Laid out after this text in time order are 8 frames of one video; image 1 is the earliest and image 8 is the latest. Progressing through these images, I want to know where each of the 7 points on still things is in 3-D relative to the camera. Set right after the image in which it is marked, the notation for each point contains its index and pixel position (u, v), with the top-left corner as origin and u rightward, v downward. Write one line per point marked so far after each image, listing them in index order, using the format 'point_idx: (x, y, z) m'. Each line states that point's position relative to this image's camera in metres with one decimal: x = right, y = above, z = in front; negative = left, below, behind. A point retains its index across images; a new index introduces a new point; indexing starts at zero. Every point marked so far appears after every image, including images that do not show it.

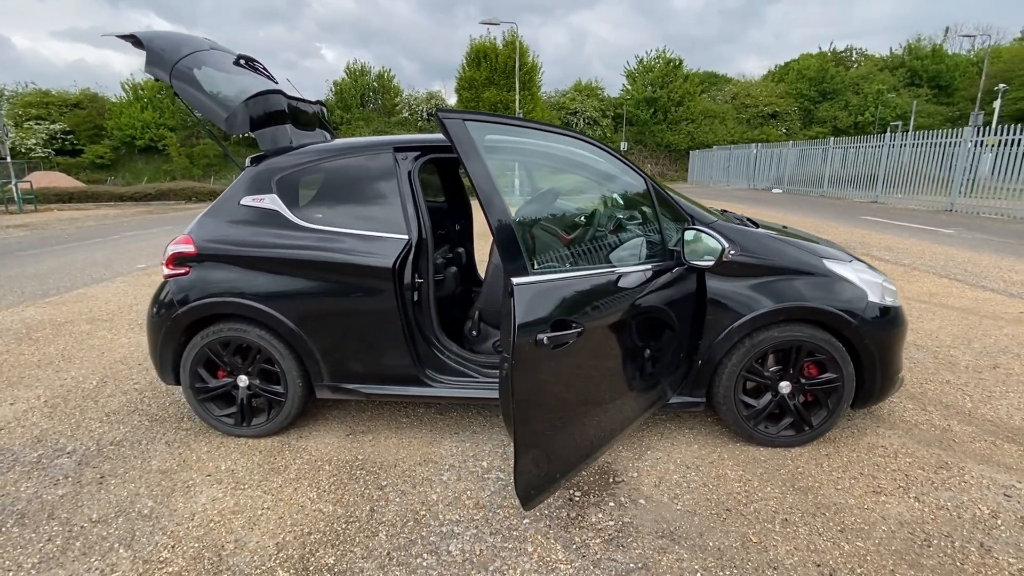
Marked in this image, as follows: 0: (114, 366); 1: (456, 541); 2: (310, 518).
0: (-2.7, -0.5, +3.7) m
1: (-0.2, -0.9, +2.0) m
2: (-0.8, -0.9, +2.1) m
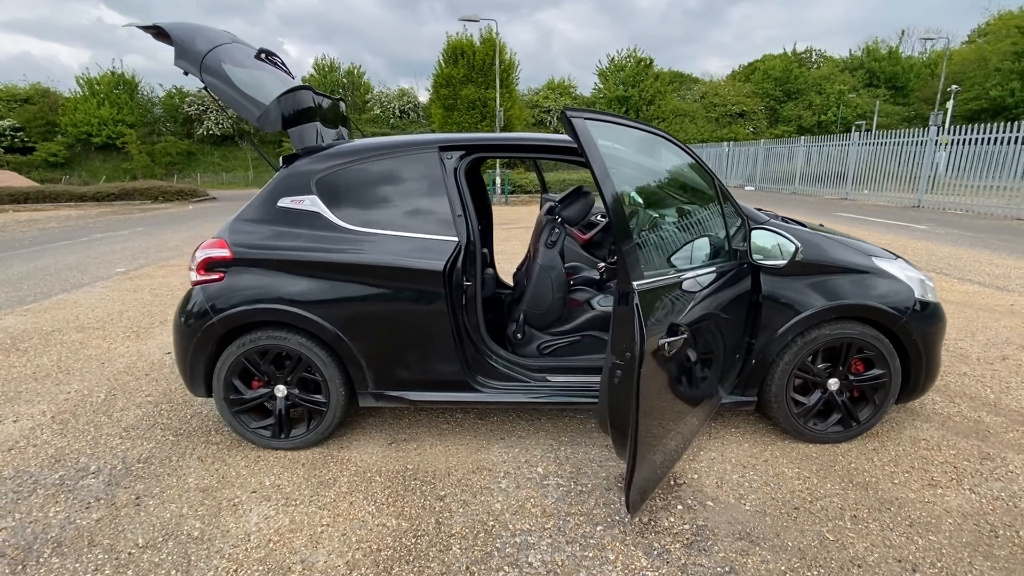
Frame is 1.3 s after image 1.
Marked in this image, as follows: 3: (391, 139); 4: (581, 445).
0: (-2.6, -0.6, +3.5) m
1: (+0.1, -1.0, +1.9) m
2: (-0.5, -0.9, +2.0) m
3: (-0.6, +0.7, +2.6) m
4: (+0.3, -0.8, +2.6) m
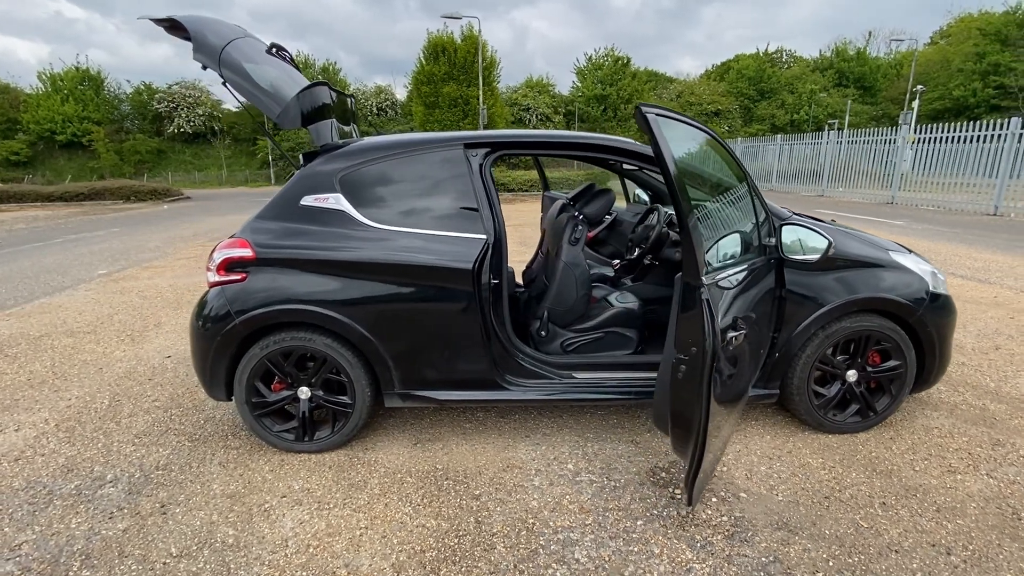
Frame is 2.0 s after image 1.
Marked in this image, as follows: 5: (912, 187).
0: (-2.5, -0.6, +3.4) m
1: (+0.3, -0.9, +1.9) m
2: (-0.4, -0.9, +2.0) m
3: (-0.5, +0.7, +2.6) m
4: (+0.5, -0.8, +2.6) m
5: (+9.9, +2.5, +13.3) m
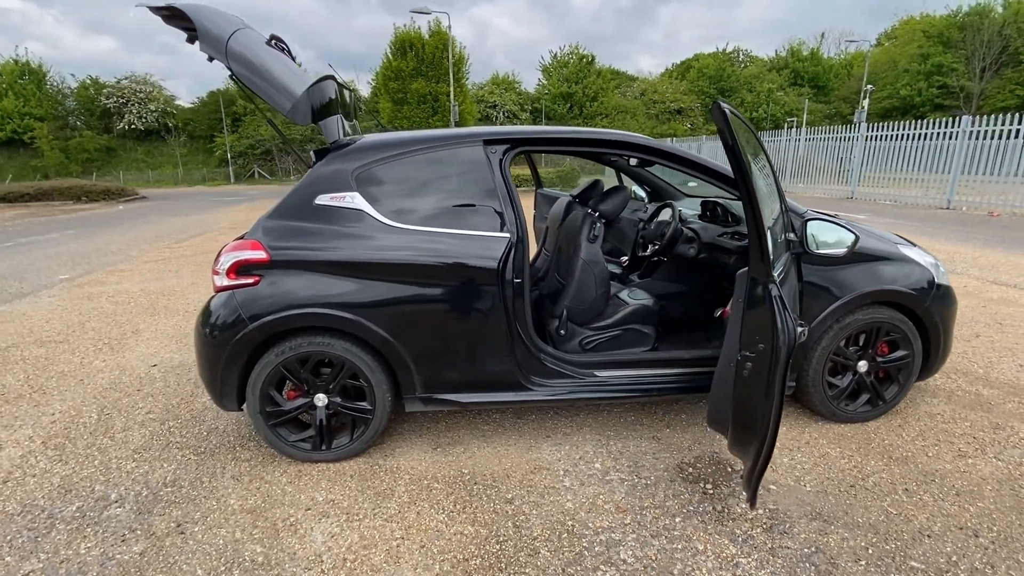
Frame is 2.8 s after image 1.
0: (-2.4, -0.6, +3.2) m
1: (+0.4, -0.9, +1.9) m
2: (-0.2, -0.9, +1.9) m
3: (-0.4, +0.7, +2.5) m
4: (+0.6, -0.7, +2.6) m
5: (+9.3, +2.7, +13.9) m
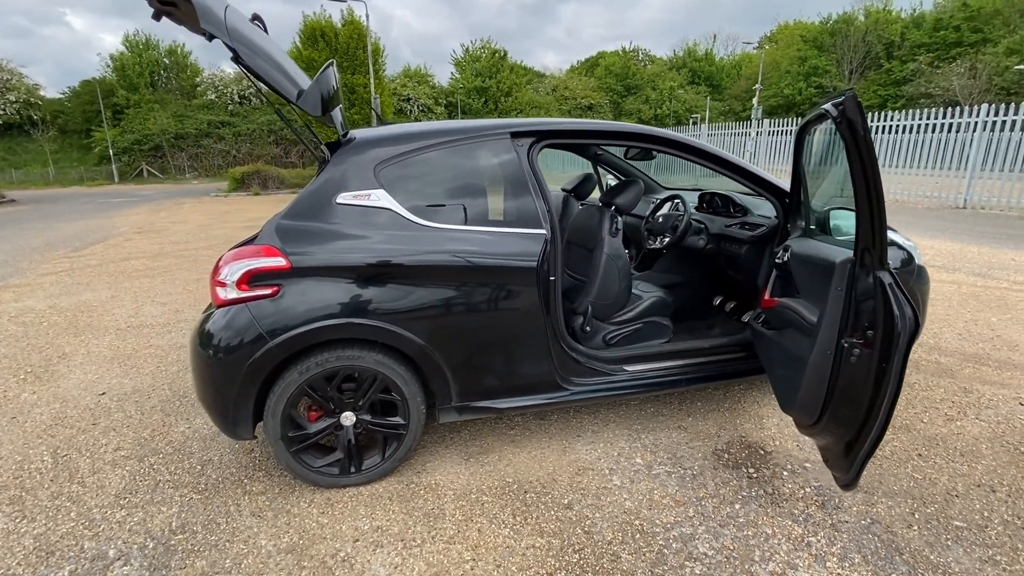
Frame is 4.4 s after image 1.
0: (-2.3, -0.7, +2.7) m
1: (+0.7, -0.9, +1.9) m
2: (+0.1, -0.9, +1.8) m
3: (-0.3, +0.7, +2.4) m
4: (+0.7, -0.7, +2.6) m
5: (+7.3, +3.2, +15.1) m
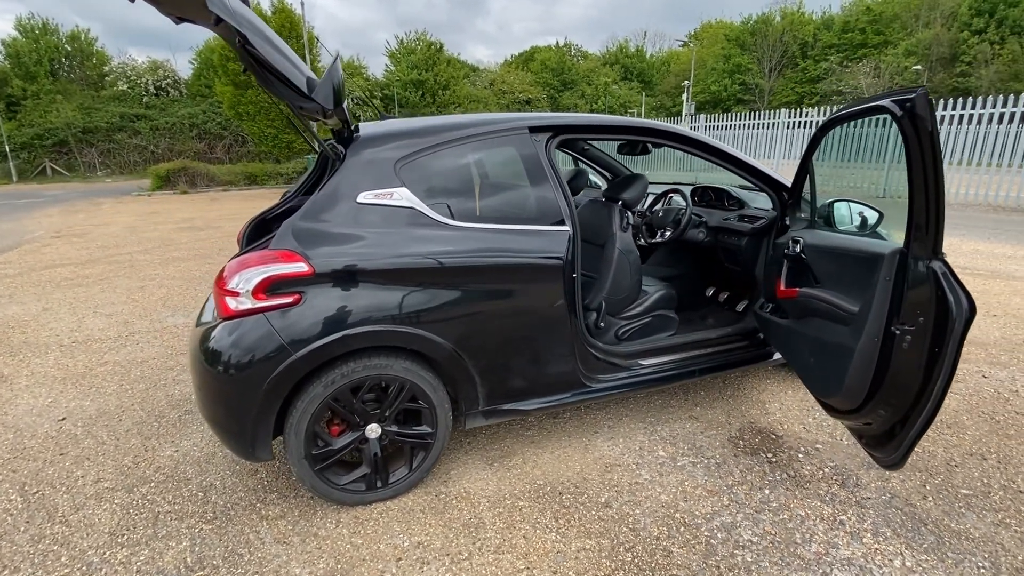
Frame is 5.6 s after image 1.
0: (-2.2, -0.8, +2.4) m
1: (+0.8, -0.9, +2.0) m
2: (+0.3, -0.9, +1.8) m
3: (-0.2, +0.7, +2.3) m
4: (+0.8, -0.7, +2.7) m
5: (+5.8, +3.6, +15.7) m
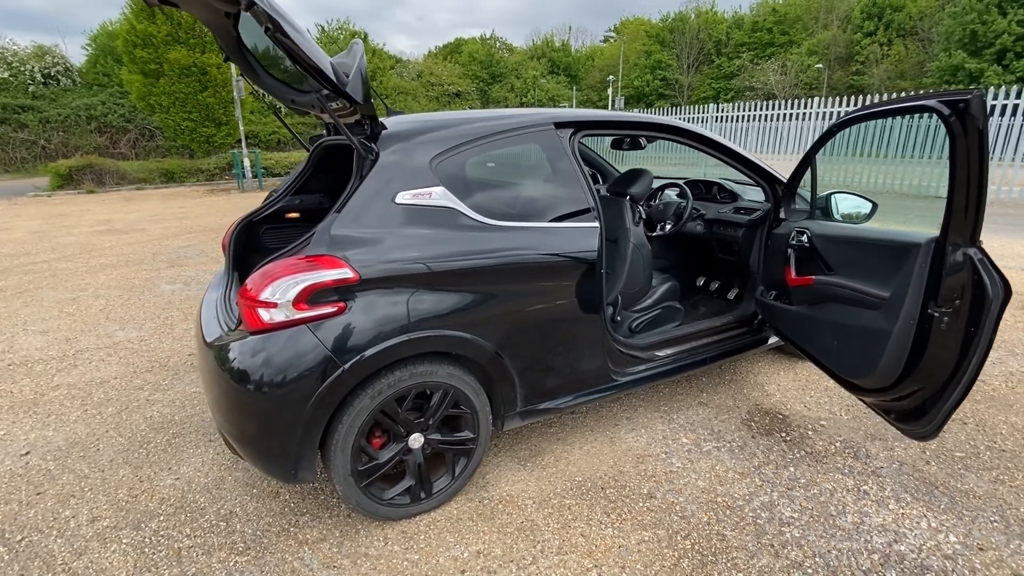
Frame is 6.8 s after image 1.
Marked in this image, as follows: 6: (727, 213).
0: (-2.0, -0.9, +2.1) m
1: (+1.0, -0.8, +2.1) m
2: (+0.5, -0.9, +1.9) m
3: (-0.1, +0.7, +2.2) m
4: (+0.9, -0.6, +2.8) m
5: (+4.0, +3.9, +16.3) m
6: (+1.2, +0.4, +3.1) m
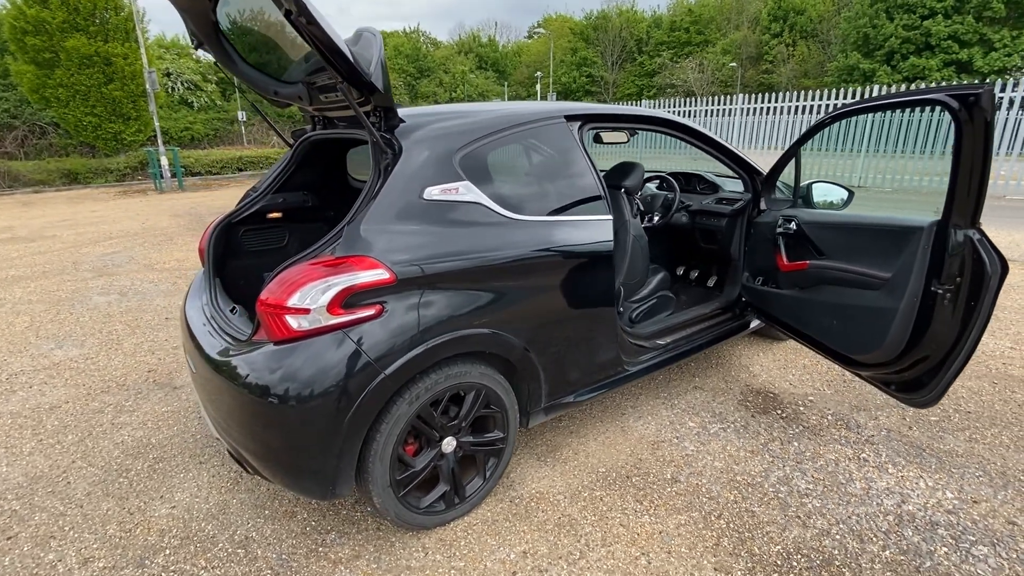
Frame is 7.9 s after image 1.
0: (-1.9, -0.9, +1.8) m
1: (+1.2, -0.8, +2.2) m
2: (+0.6, -0.9, +1.9) m
3: (-0.1, +0.7, +2.2) m
4: (+0.9, -0.6, +2.9) m
5: (+2.0, +4.2, +16.6) m
6: (+1.2, +0.5, +3.2) m
